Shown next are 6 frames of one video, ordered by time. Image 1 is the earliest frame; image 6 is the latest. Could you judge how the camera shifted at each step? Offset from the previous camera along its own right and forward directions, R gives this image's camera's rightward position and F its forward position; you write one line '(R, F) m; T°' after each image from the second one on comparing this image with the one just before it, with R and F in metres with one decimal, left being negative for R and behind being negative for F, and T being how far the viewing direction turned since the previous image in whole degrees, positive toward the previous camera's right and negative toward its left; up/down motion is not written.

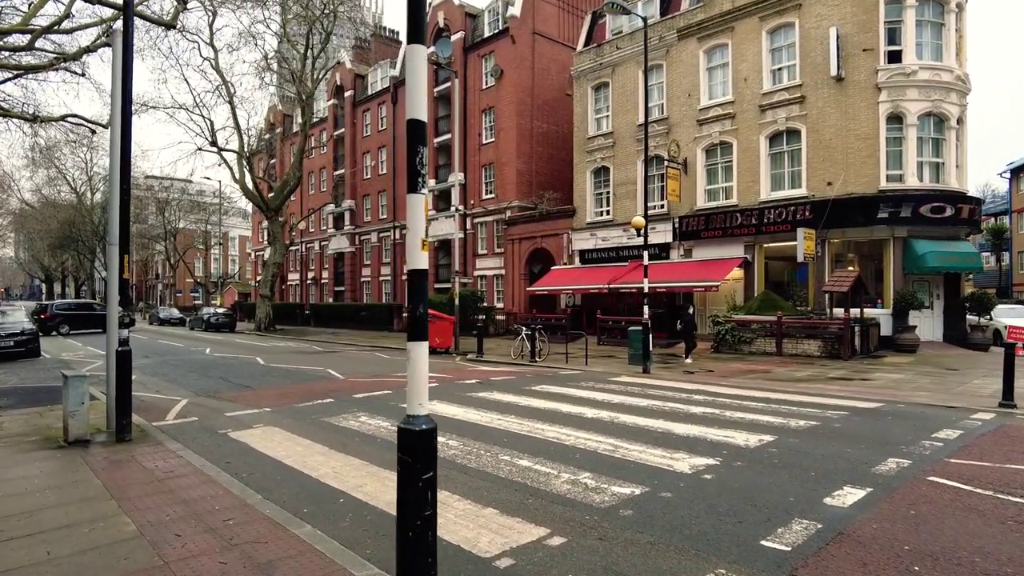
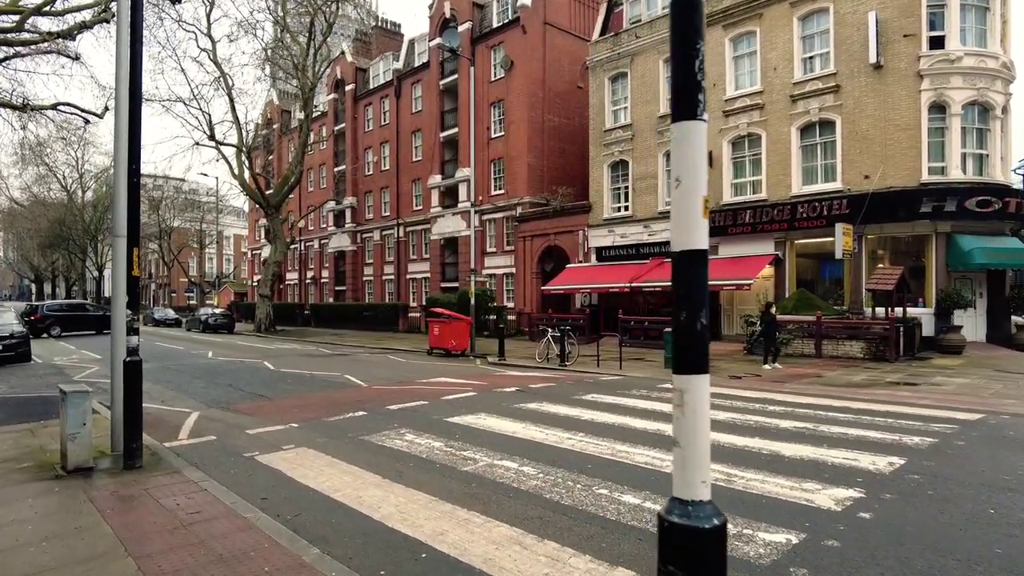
(-0.9, +1.1) m; +1°
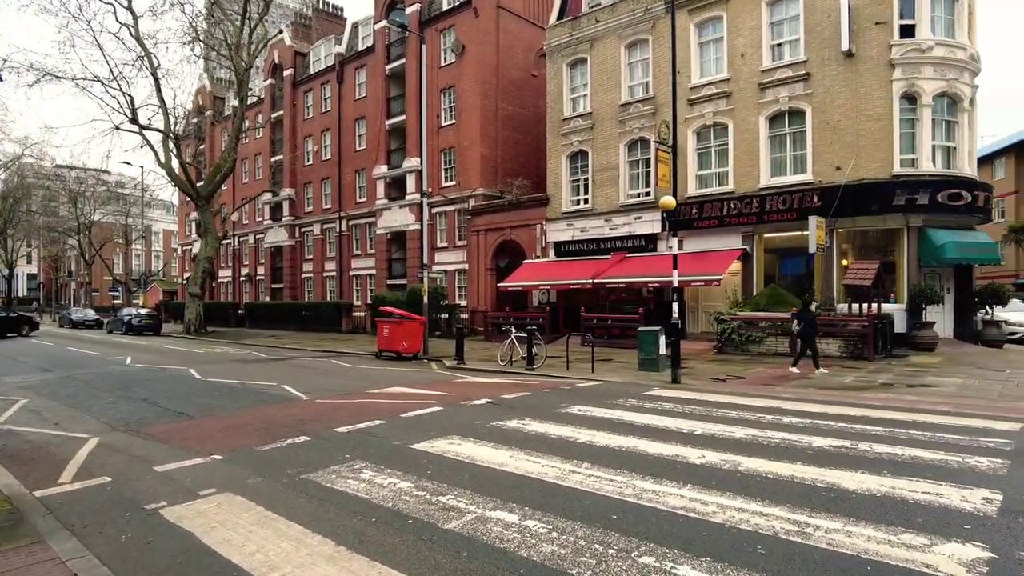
(-0.4, +1.6) m; +5°
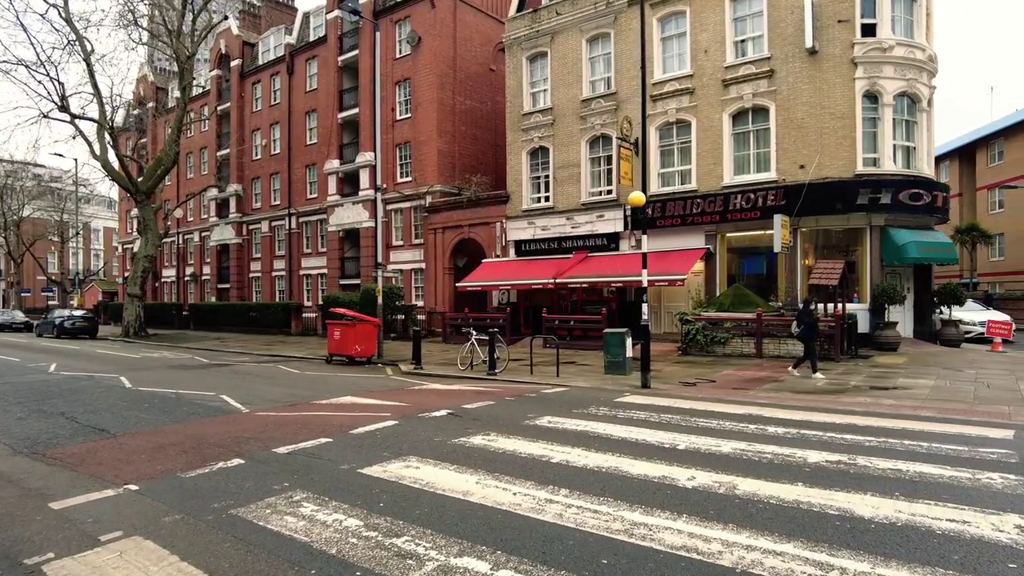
(-0.1, +0.8) m; +4°
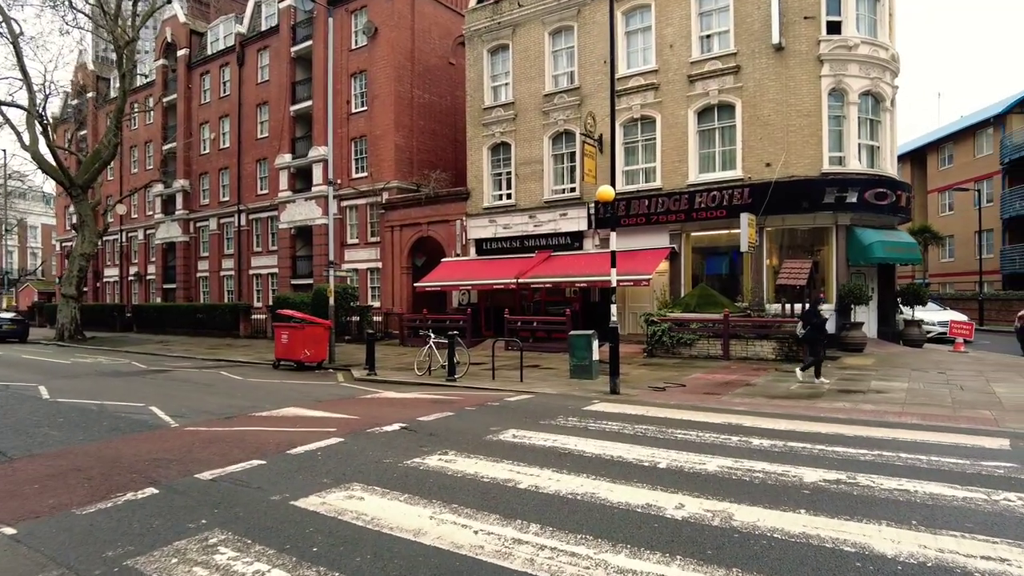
(0.0, +0.8) m; +3°
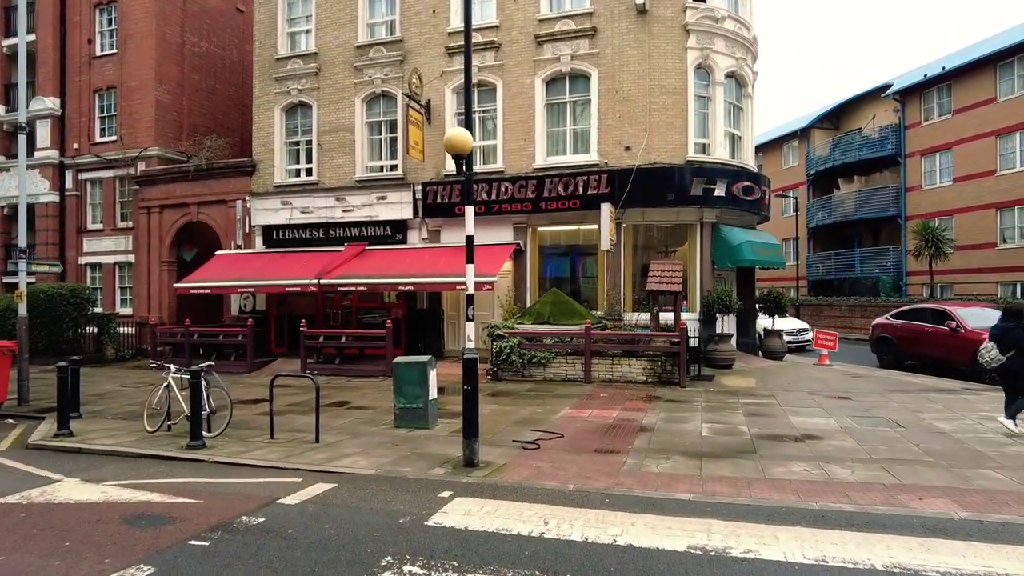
(+0.2, +4.4) m; +16°
